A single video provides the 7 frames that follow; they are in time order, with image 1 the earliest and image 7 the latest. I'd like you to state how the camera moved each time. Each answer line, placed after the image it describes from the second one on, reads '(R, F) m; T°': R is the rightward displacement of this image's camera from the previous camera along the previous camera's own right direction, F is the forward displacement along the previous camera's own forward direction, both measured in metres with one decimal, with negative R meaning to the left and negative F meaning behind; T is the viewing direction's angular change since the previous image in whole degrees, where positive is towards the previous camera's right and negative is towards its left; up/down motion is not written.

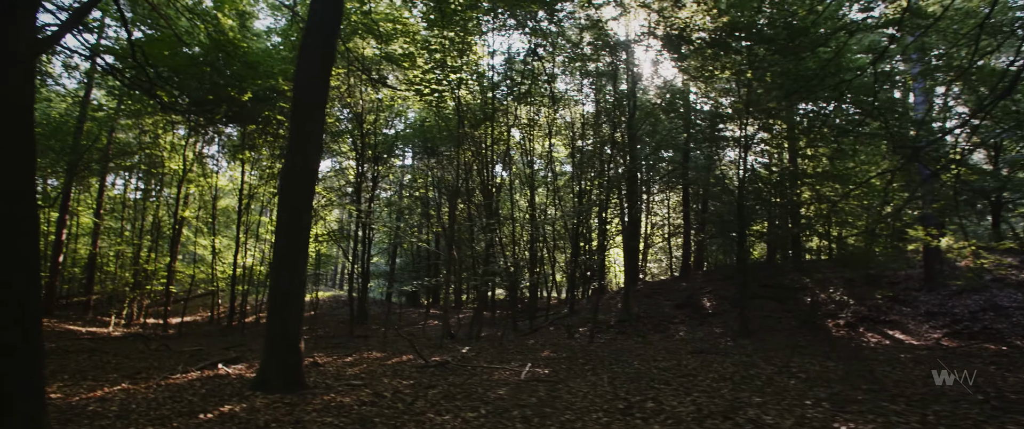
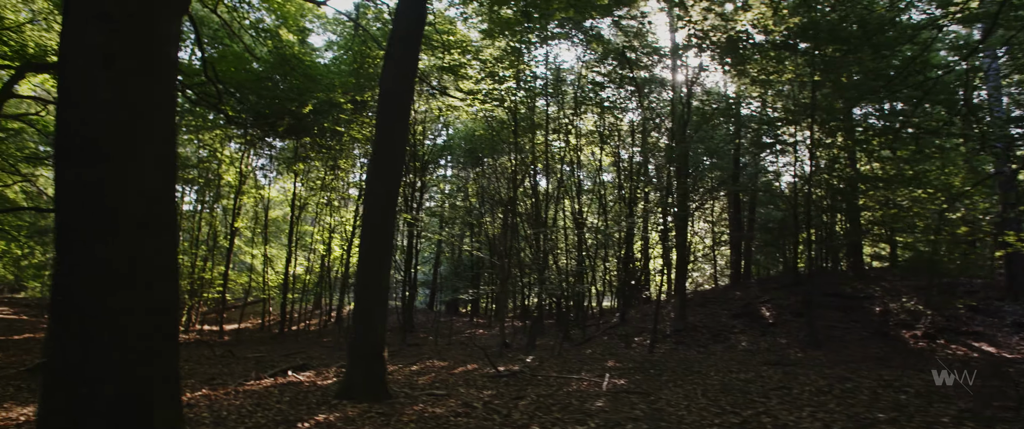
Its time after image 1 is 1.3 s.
(-0.7, +0.1) m; -3°
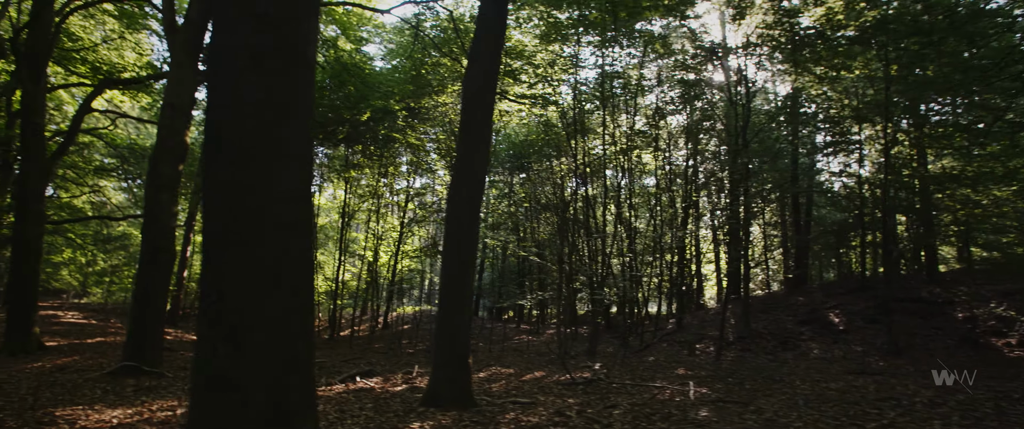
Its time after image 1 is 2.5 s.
(-0.6, +0.1) m; -3°
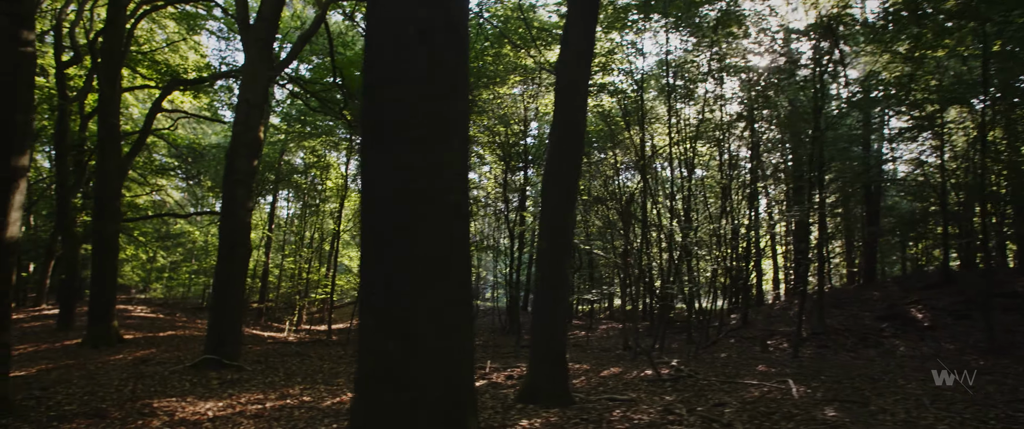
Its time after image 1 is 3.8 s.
(-0.7, +0.2) m; -4°
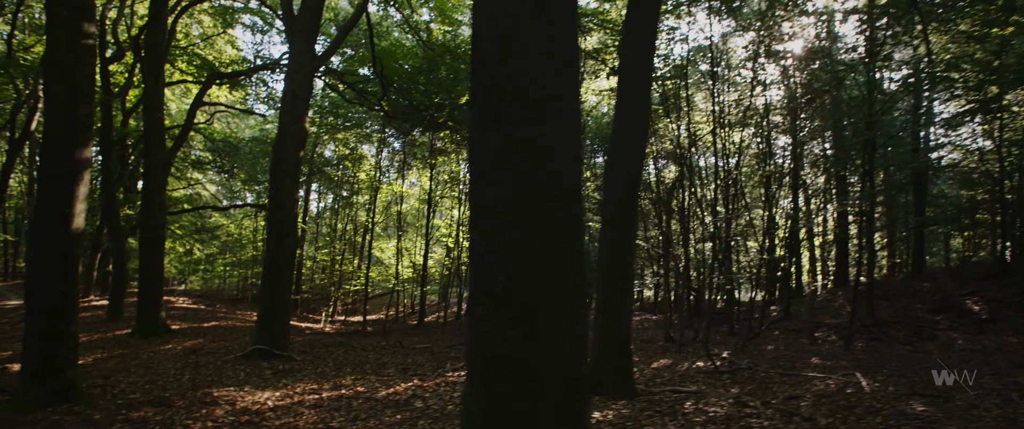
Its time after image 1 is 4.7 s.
(-0.4, +0.1) m; -2°
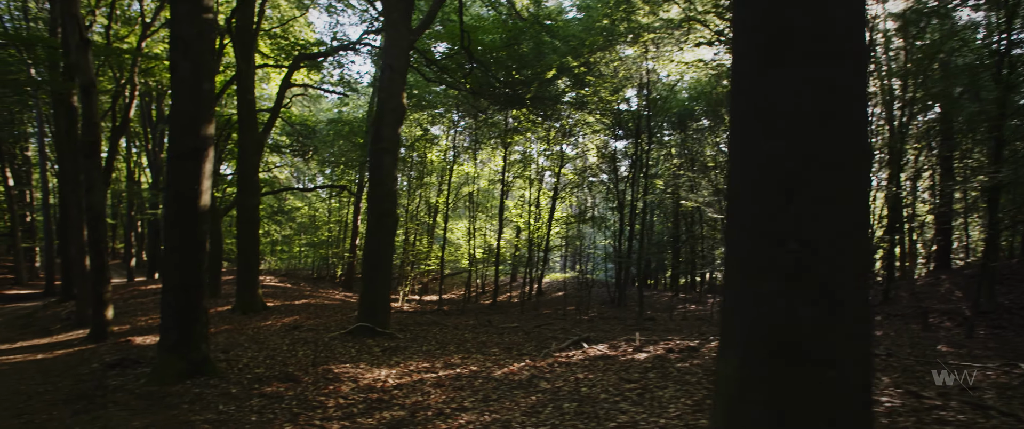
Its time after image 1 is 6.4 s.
(-0.9, +0.3) m; -5°
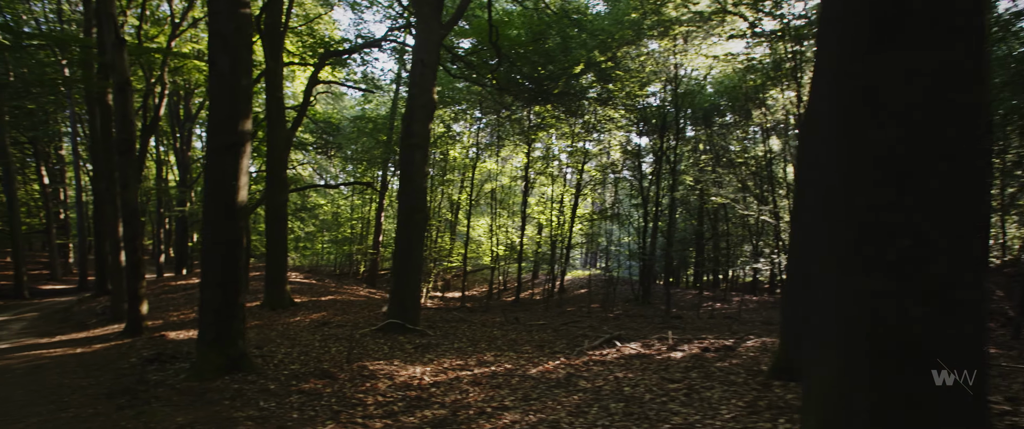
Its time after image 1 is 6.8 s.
(-0.2, +0.1) m; -2°
